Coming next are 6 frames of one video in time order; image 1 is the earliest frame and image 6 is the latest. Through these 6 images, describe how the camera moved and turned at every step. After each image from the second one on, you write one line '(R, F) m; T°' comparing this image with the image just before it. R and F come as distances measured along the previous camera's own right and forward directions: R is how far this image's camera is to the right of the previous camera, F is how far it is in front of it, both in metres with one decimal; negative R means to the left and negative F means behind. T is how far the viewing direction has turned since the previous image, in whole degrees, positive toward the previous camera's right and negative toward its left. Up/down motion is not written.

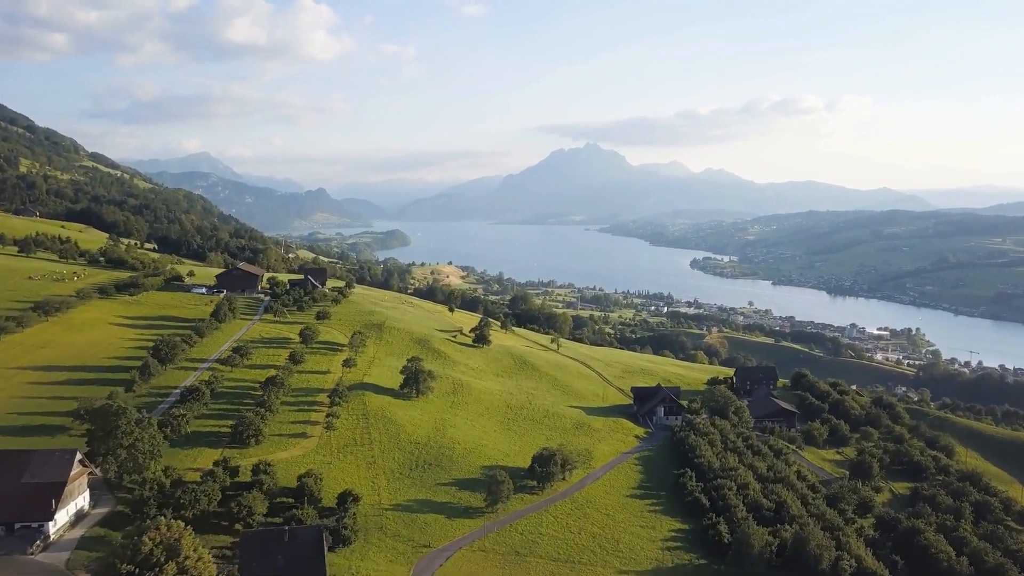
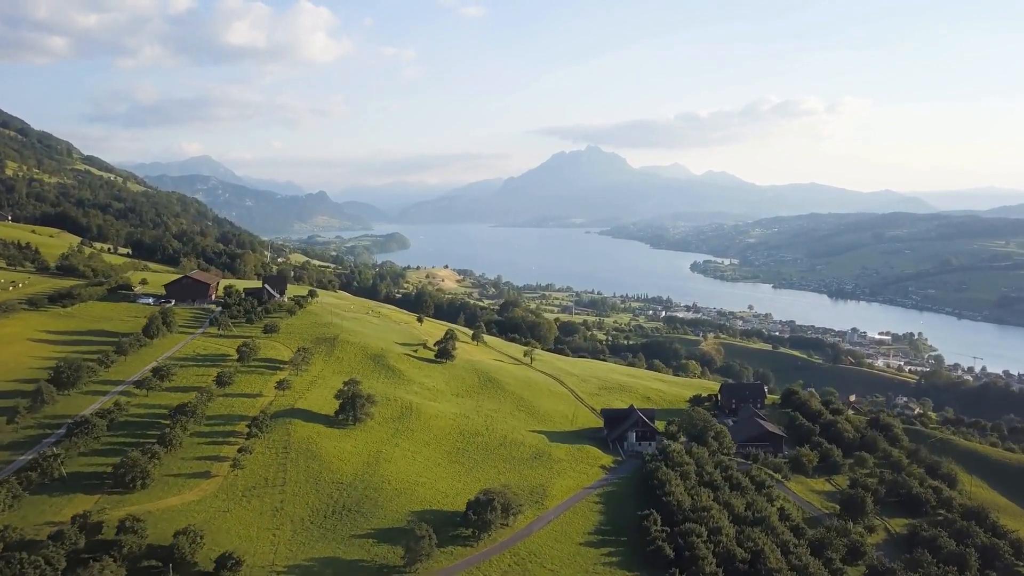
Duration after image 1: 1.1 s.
(+2.7, +5.1) m; 0°
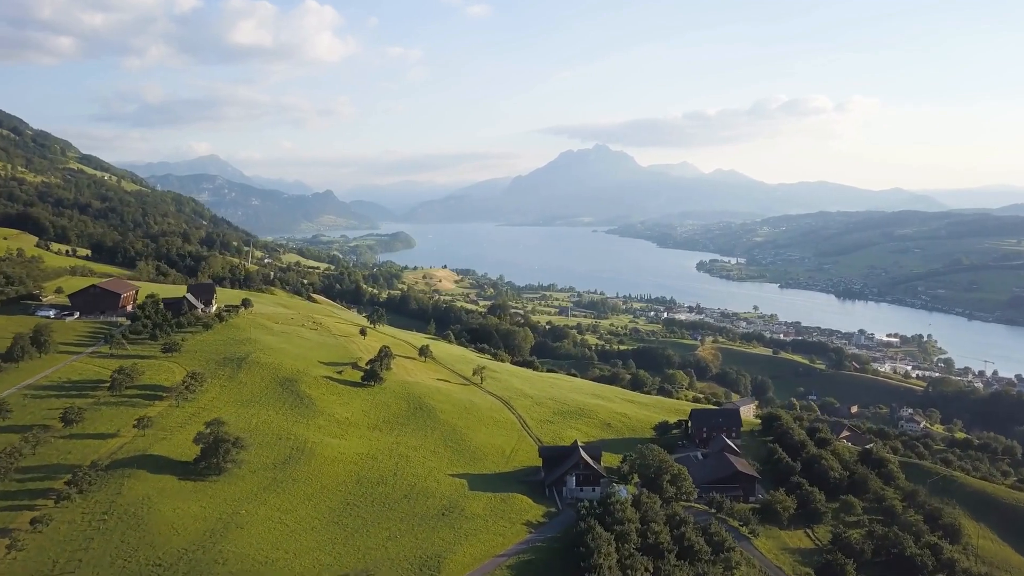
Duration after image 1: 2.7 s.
(+4.6, +7.9) m; -1°
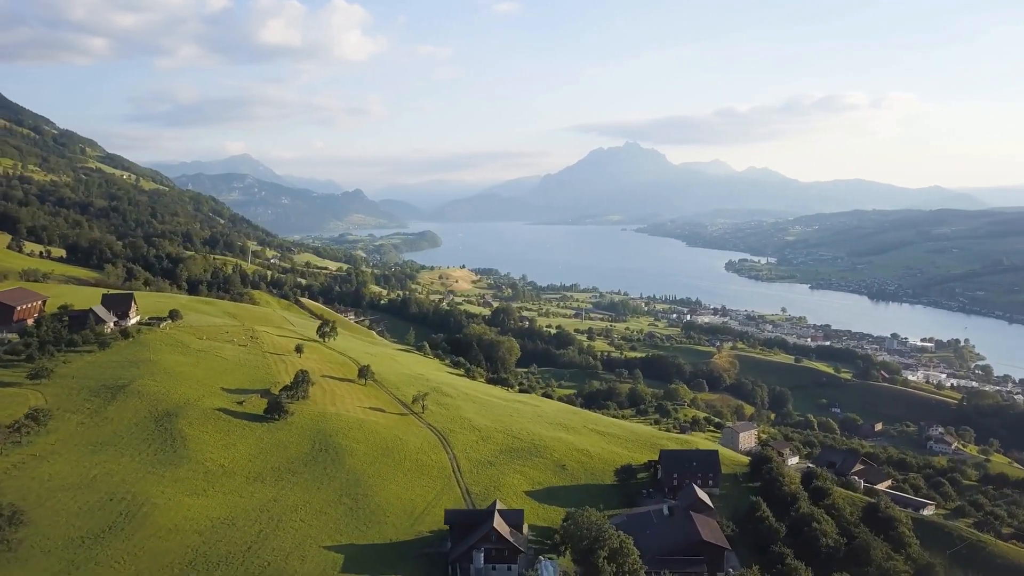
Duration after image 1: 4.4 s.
(+5.4, +9.0) m; -2°
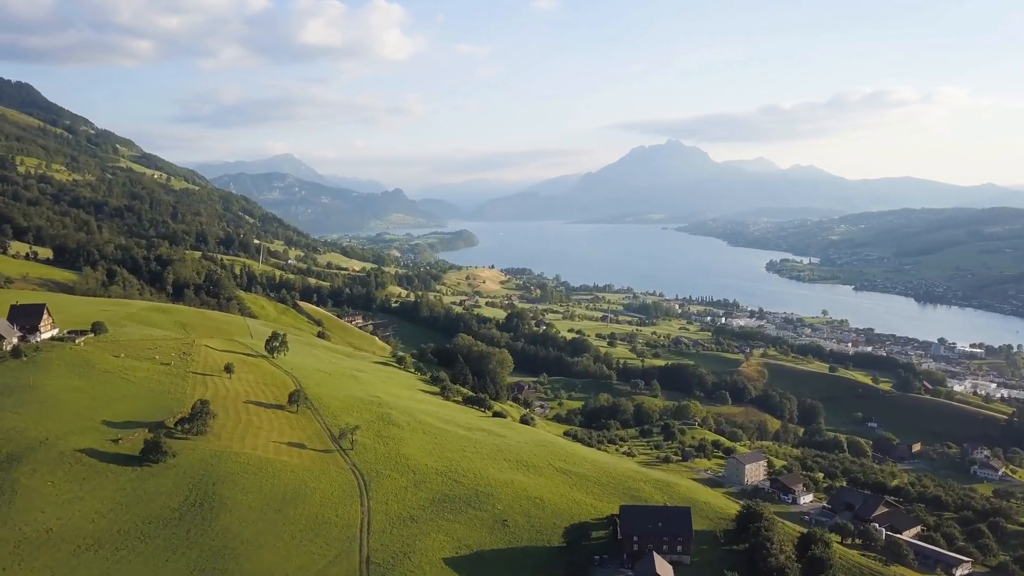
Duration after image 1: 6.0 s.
(+5.1, +8.4) m; -3°
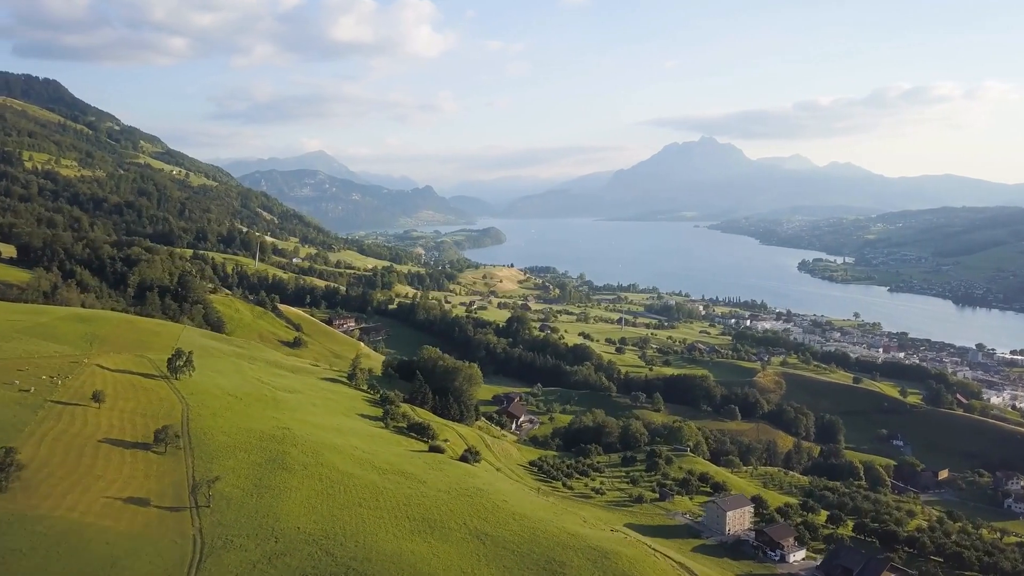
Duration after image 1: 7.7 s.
(+5.9, +9.2) m; -2°
